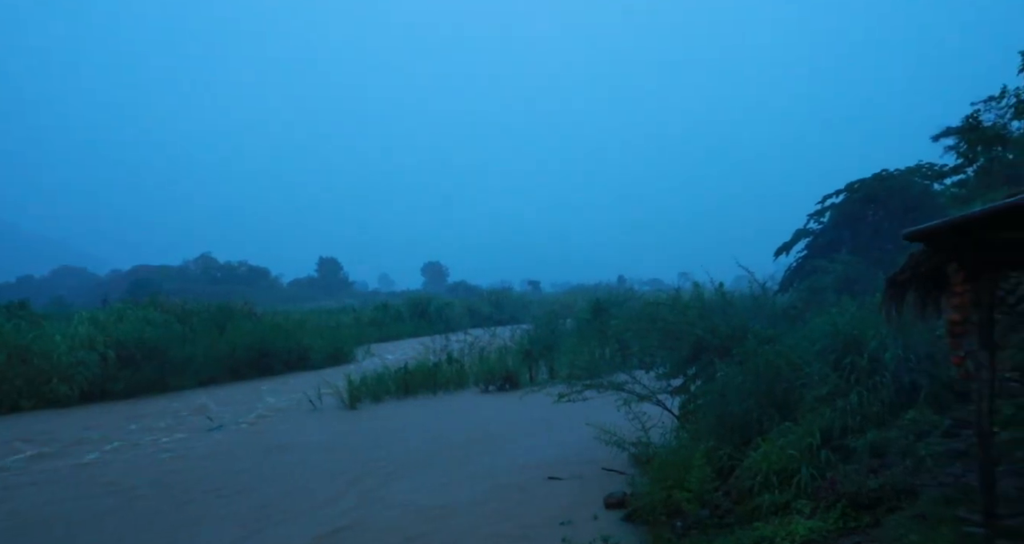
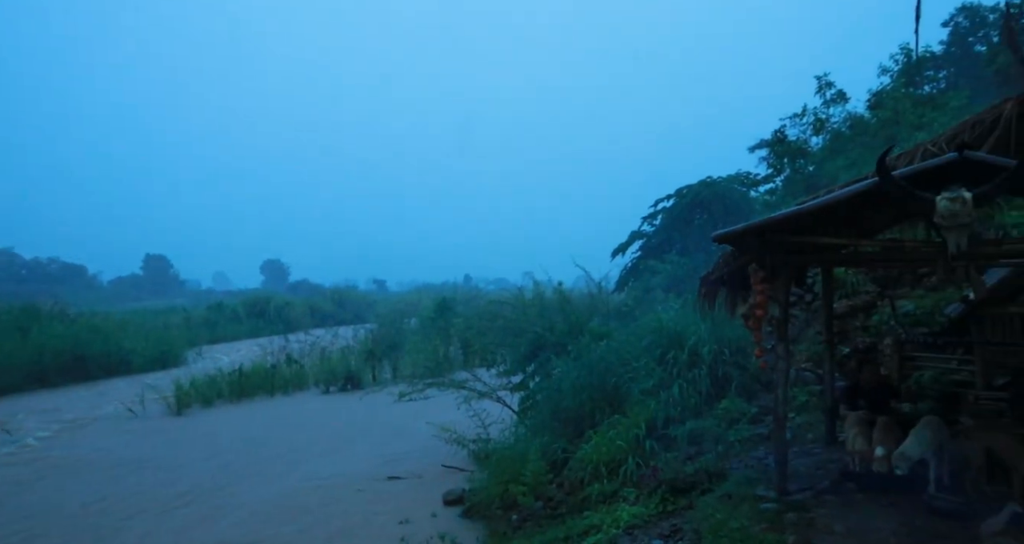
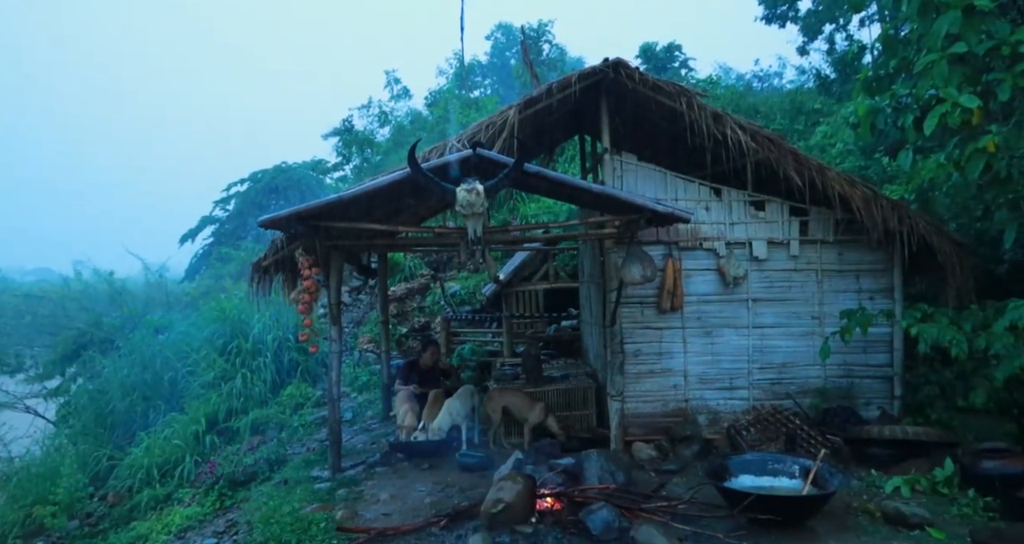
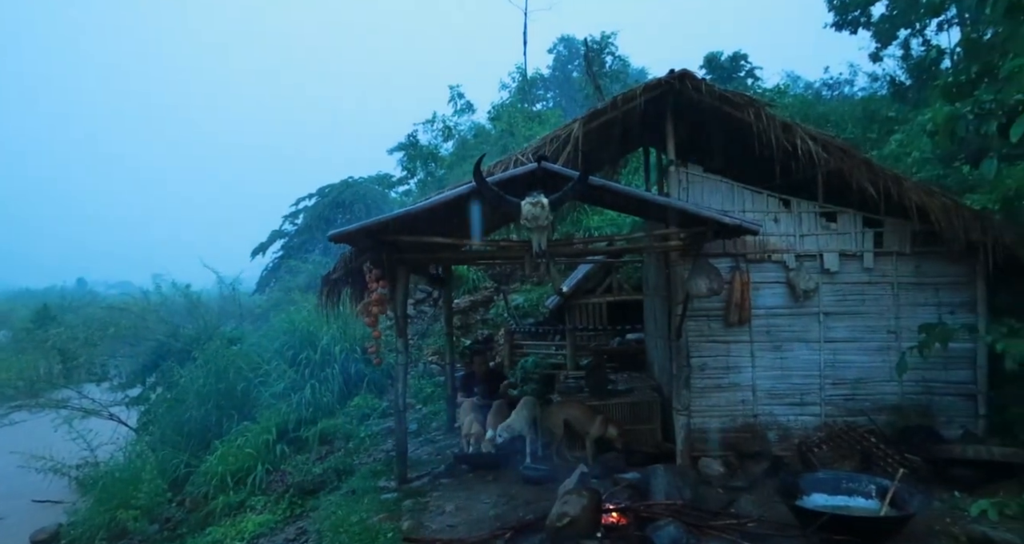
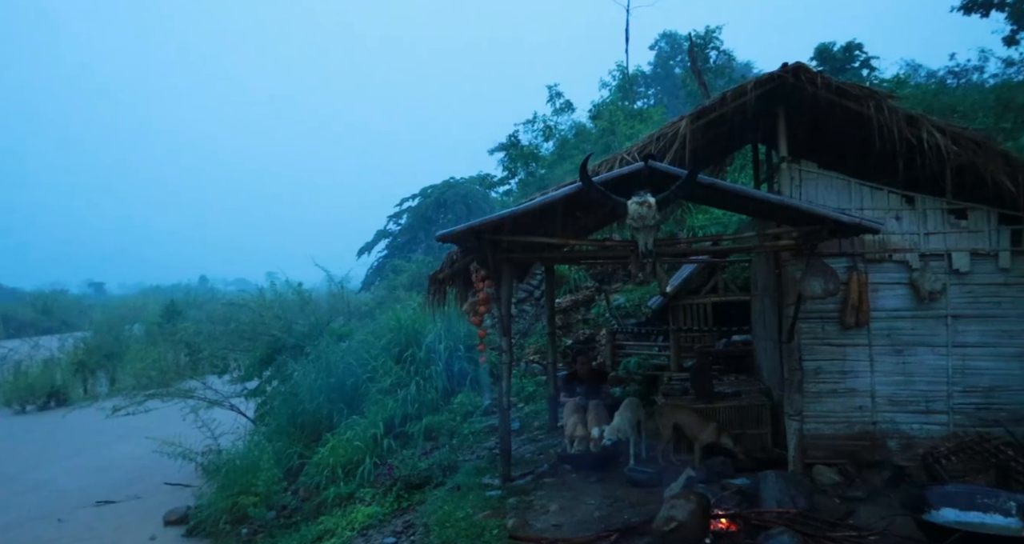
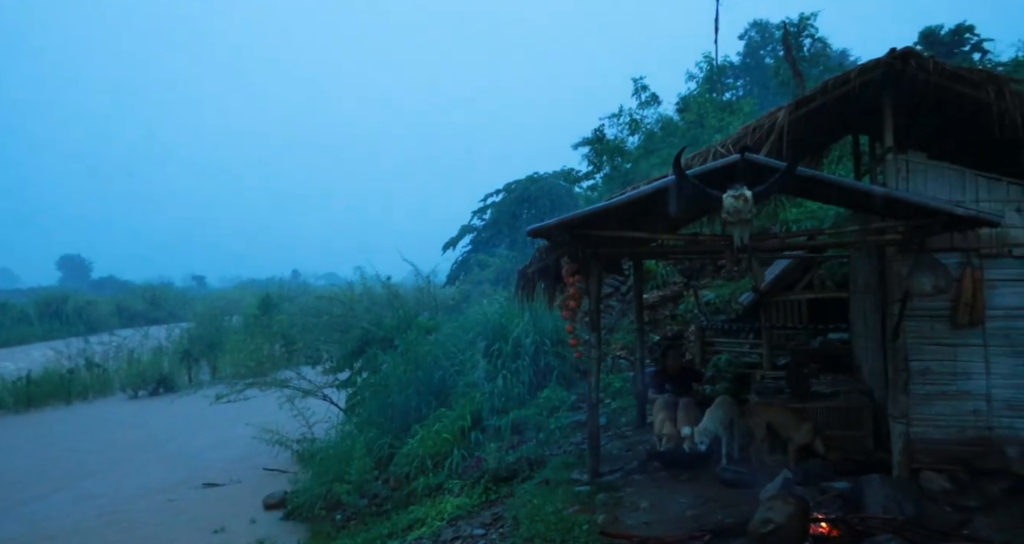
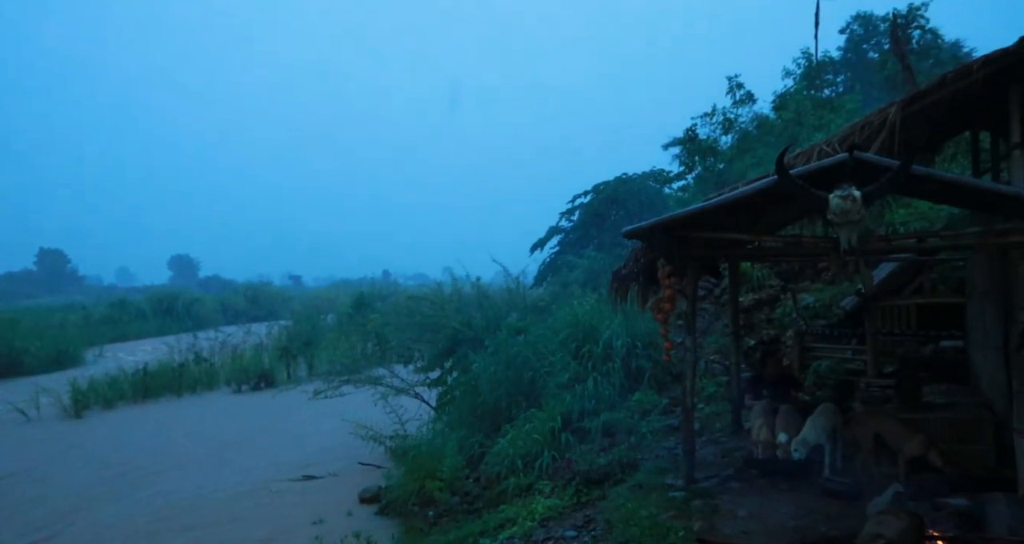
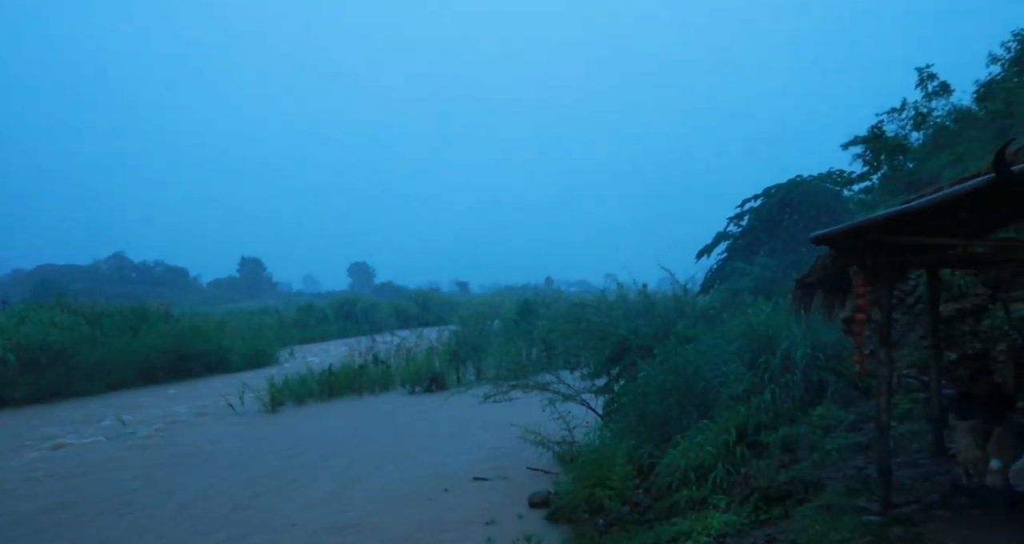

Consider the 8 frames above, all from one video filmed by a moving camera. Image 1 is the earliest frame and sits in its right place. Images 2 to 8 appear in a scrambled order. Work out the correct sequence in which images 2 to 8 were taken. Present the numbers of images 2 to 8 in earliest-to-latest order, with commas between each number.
8, 2, 7, 6, 5, 4, 3
